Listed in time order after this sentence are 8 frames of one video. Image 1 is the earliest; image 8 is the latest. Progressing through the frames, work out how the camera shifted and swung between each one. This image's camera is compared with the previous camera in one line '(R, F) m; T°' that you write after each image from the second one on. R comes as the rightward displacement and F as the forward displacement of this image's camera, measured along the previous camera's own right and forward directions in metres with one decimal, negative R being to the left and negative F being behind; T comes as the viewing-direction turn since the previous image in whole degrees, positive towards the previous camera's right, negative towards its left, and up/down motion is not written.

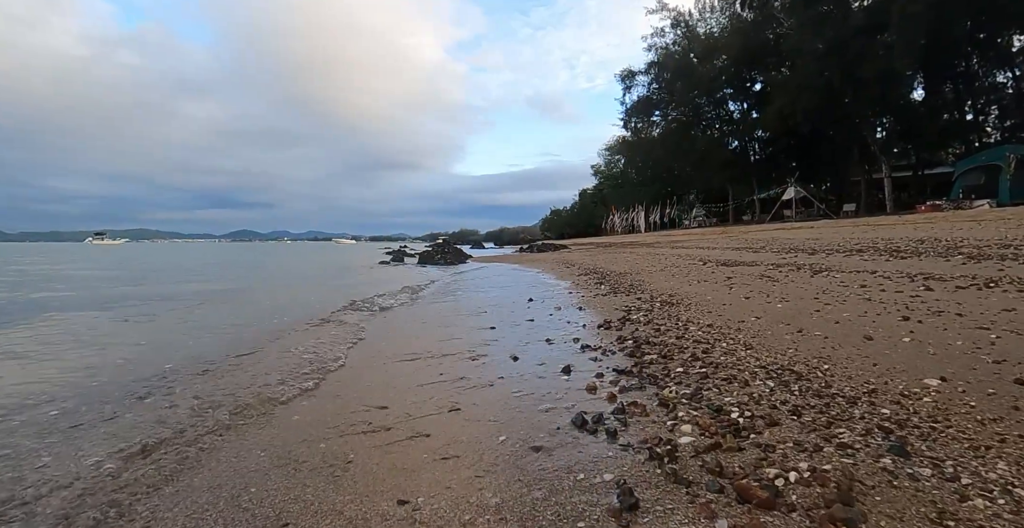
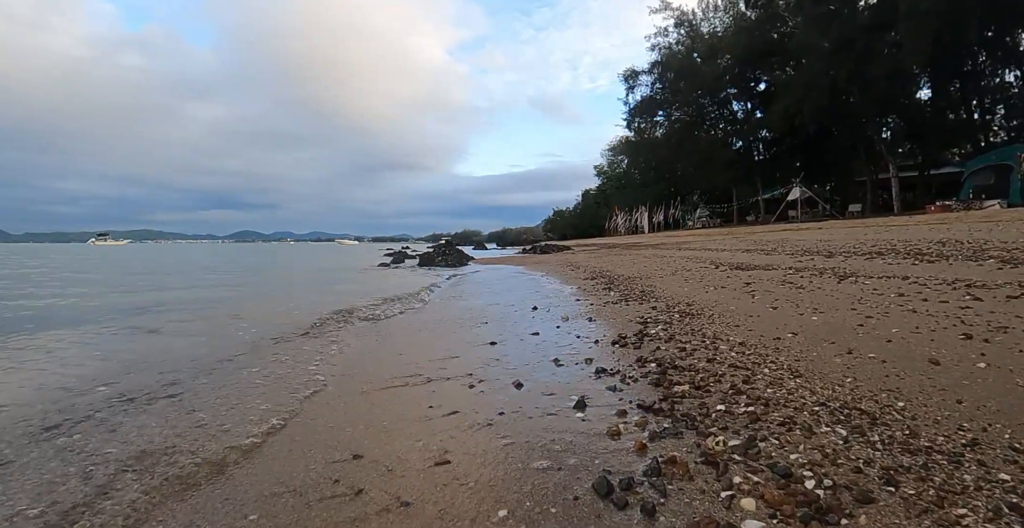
(0.0, +0.8) m; 0°
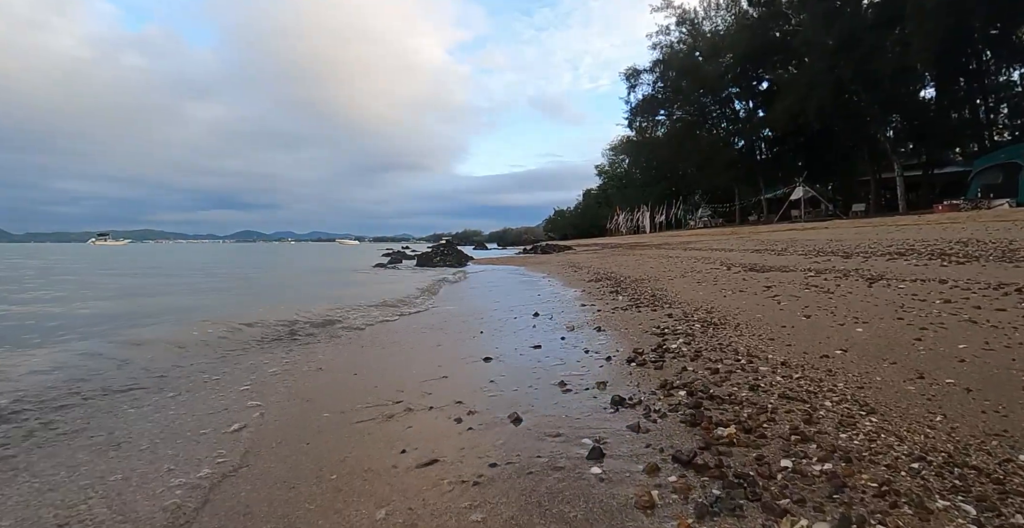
(0.0, +0.9) m; 0°
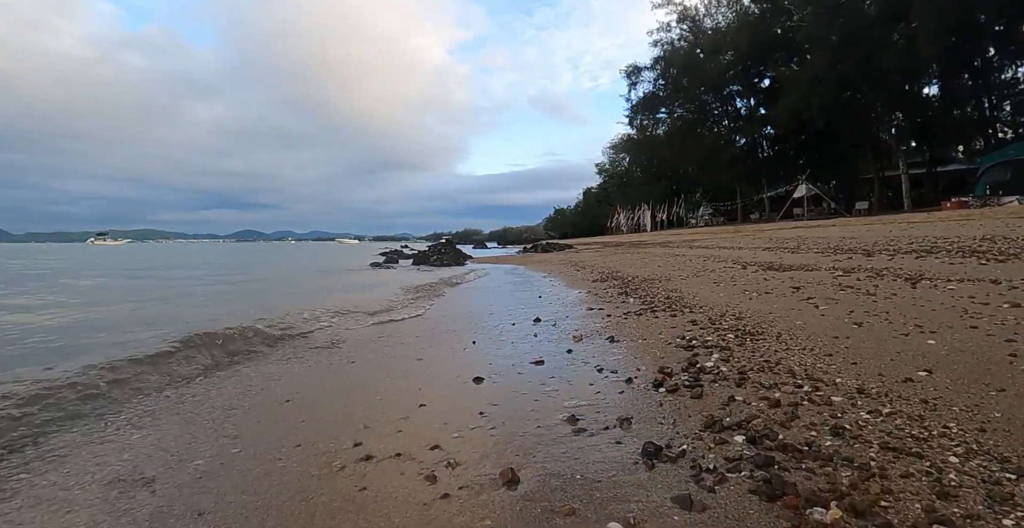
(0.0, +1.0) m; 0°
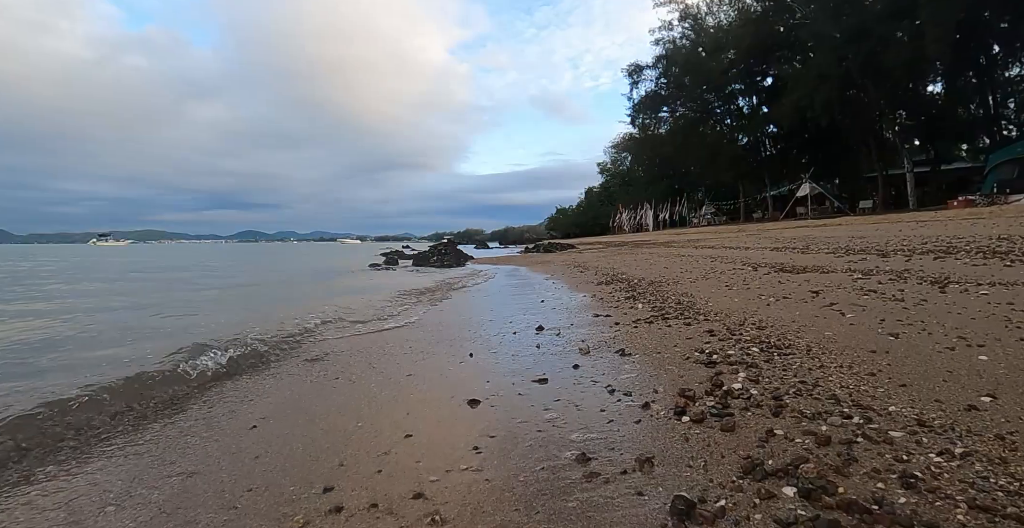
(0.0, +0.5) m; 0°
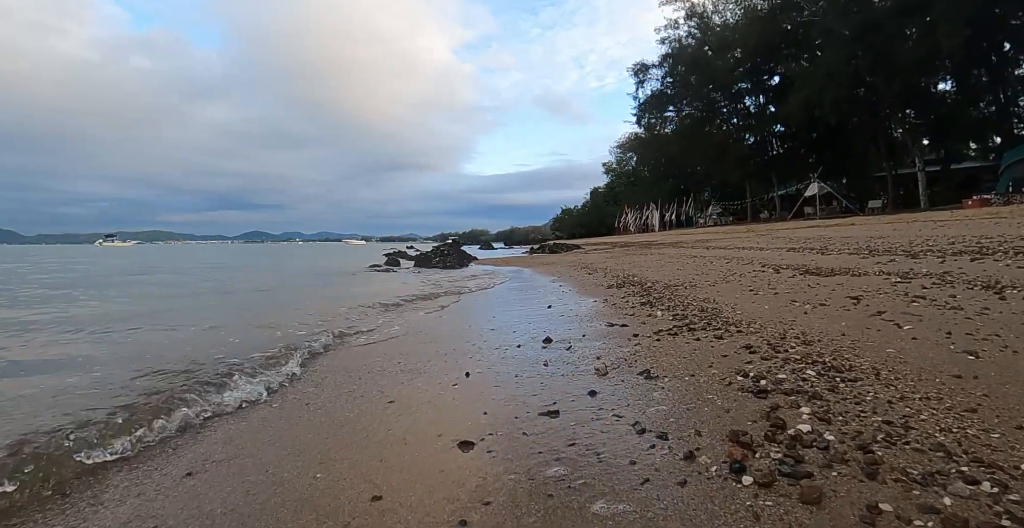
(0.0, +0.8) m; -1°
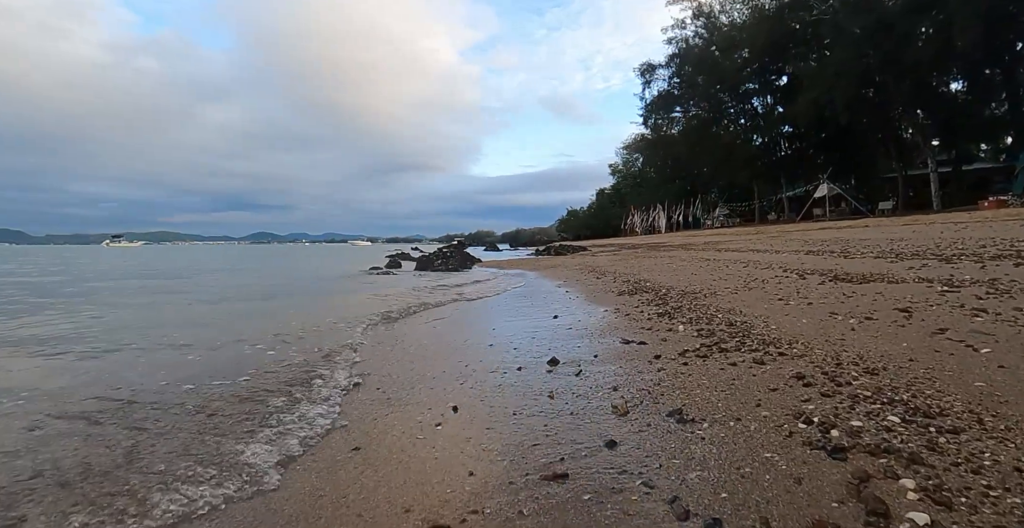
(+0.1, +0.8) m; -1°
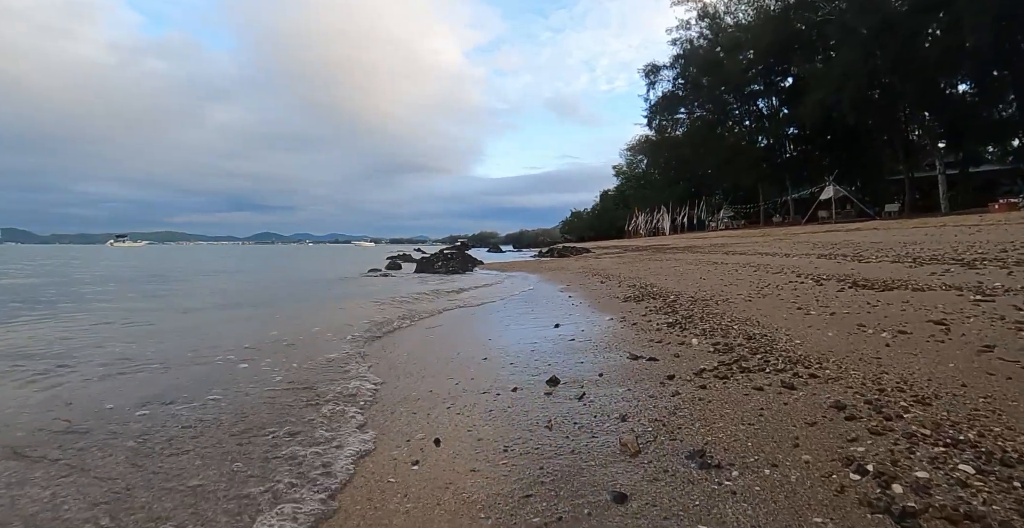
(+0.1, +0.5) m; 0°
